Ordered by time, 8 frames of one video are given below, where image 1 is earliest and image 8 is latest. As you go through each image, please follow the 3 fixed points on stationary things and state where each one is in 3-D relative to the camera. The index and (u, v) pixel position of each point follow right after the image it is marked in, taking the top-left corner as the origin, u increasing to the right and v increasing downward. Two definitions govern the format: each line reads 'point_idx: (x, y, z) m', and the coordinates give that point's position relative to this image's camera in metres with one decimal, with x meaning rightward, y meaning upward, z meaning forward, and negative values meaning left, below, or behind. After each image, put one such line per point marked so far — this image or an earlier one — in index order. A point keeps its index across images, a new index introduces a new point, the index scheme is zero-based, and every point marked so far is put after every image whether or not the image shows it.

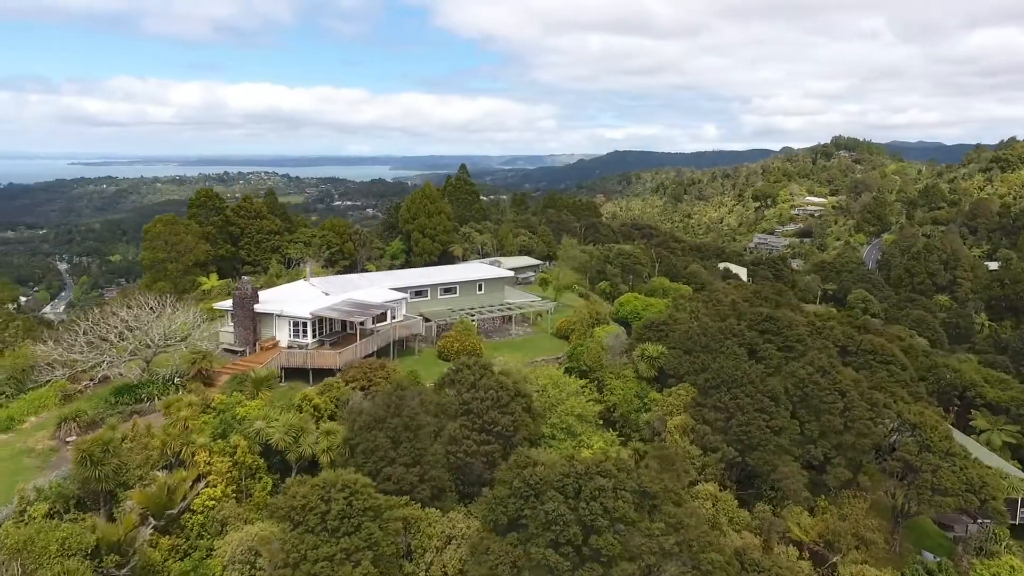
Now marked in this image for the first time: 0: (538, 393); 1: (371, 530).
0: (+0.8, -3.1, +18.8) m
1: (-2.9, -4.5, +11.6) m
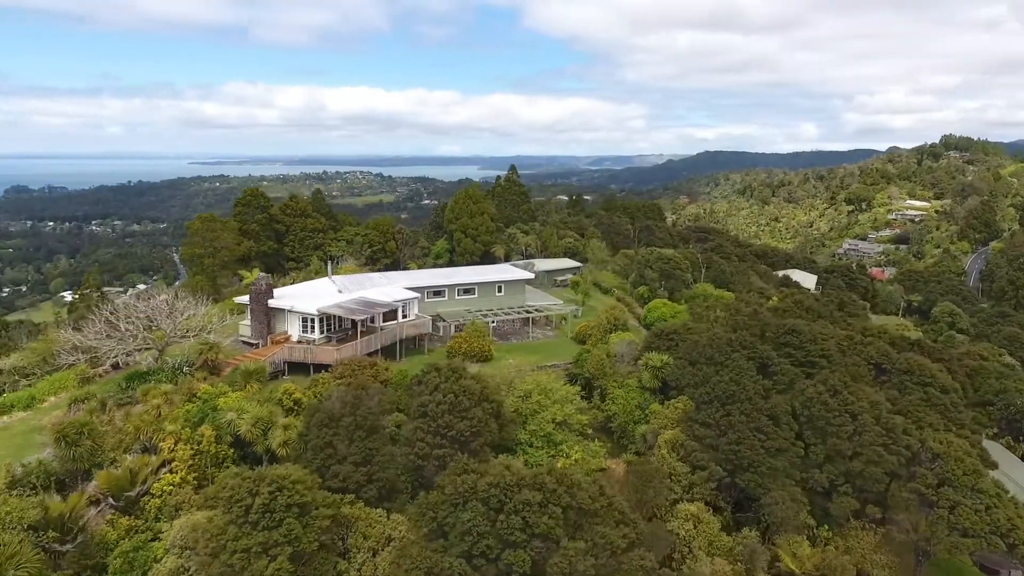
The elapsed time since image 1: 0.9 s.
0: (+0.2, -3.3, +18.5) m
1: (-4.4, -4.5, +11.8) m
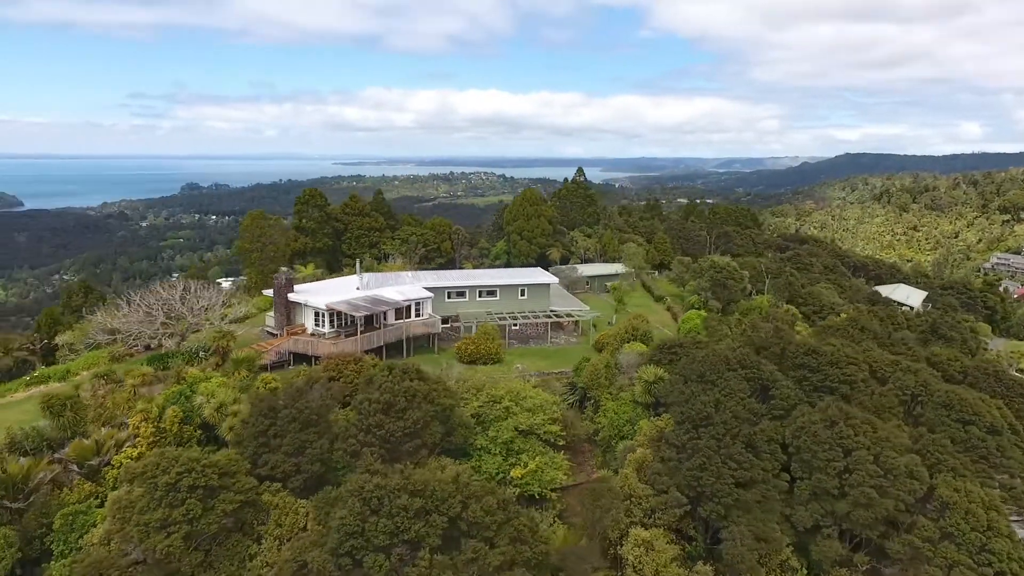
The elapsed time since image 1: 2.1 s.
0: (-0.8, -3.4, +18.3) m
1: (-6.6, -4.4, +12.6) m
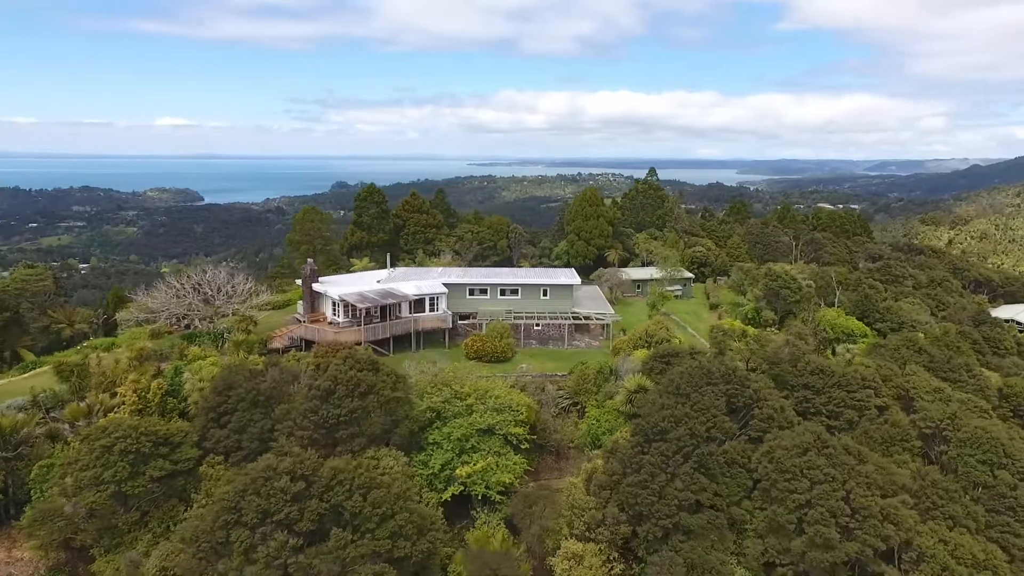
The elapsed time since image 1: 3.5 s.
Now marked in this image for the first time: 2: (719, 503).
0: (-1.9, -3.3, +18.4) m
1: (-8.7, -4.0, +13.9) m
2: (+4.9, -5.1, +14.9) m
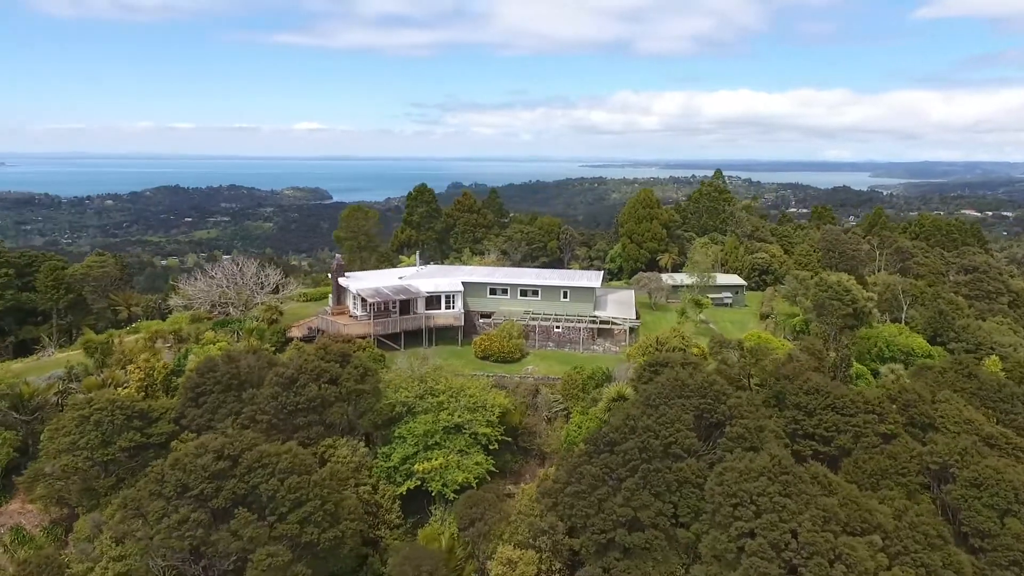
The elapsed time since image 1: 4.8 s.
0: (-2.7, -3.2, +18.6) m
1: (-10.3, -3.7, +15.3) m
2: (+3.3, -5.3, +14.0) m
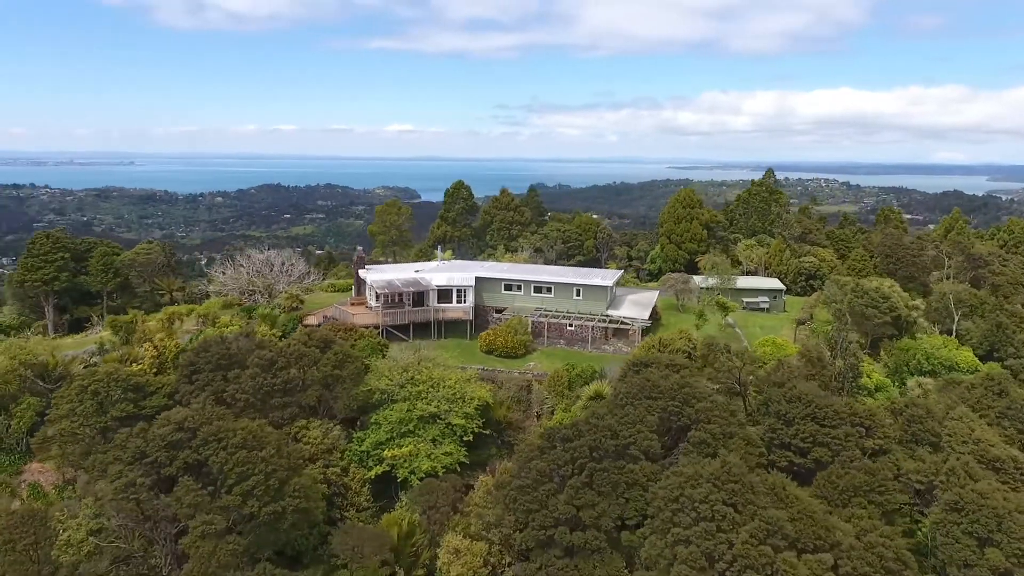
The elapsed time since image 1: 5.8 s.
0: (-3.4, -2.9, +19.0) m
1: (-11.3, -3.1, +16.7) m
2: (+2.0, -5.2, +13.7) m
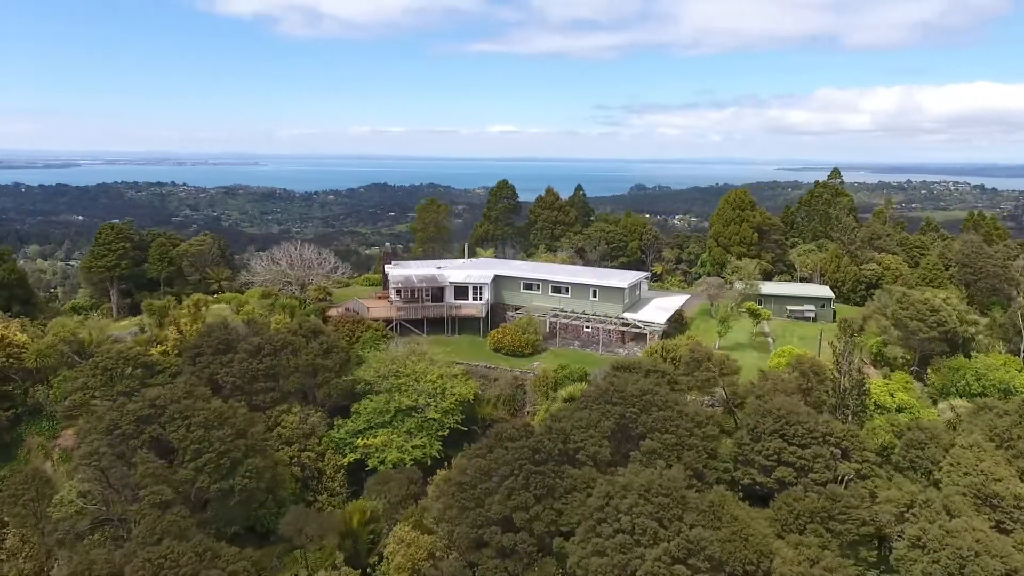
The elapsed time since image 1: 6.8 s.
0: (-4.0, -2.7, +19.5) m
1: (-12.1, -2.7, +18.4) m
2: (+0.5, -5.1, +13.4) m
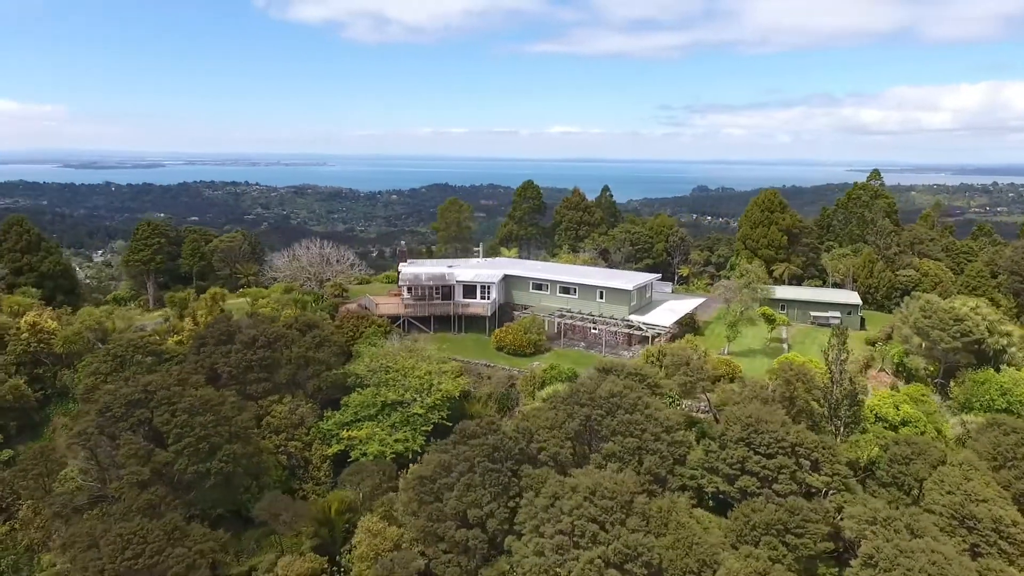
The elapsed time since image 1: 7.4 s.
0: (-4.4, -2.6, +19.9) m
1: (-12.6, -2.4, +19.6) m
2: (-0.5, -5.1, +13.5) m
